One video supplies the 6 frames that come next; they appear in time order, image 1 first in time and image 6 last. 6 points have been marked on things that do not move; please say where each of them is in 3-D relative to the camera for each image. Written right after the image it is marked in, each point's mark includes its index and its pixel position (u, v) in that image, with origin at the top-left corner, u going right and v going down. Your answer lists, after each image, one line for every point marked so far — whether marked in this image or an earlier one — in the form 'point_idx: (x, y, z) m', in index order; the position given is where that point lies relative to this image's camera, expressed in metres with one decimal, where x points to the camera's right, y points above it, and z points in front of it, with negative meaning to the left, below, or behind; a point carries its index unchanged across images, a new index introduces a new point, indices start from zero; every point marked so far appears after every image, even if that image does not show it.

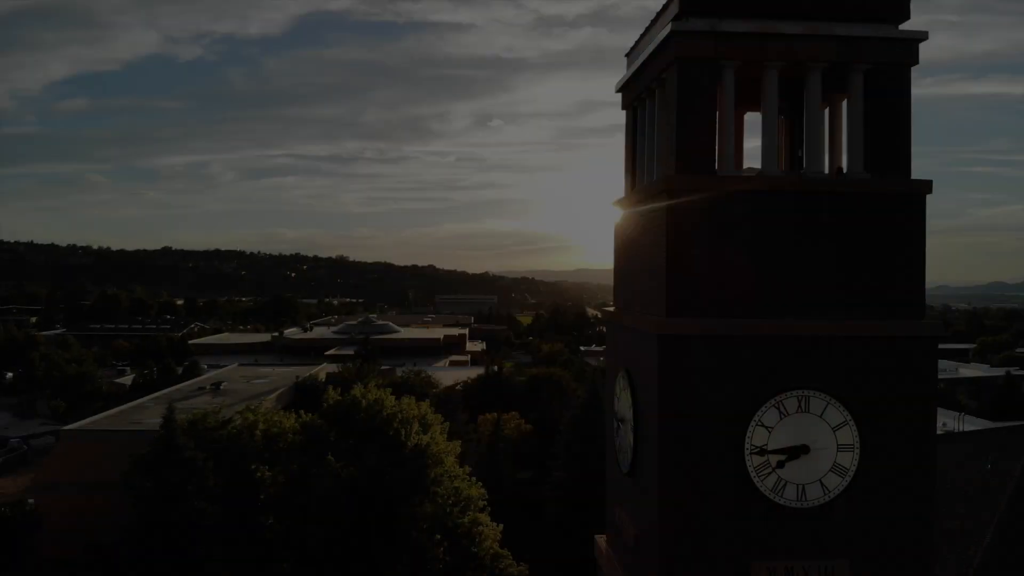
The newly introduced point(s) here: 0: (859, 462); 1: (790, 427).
0: (+2.9, -1.5, +7.5) m
1: (+2.3, -1.1, +7.5) m
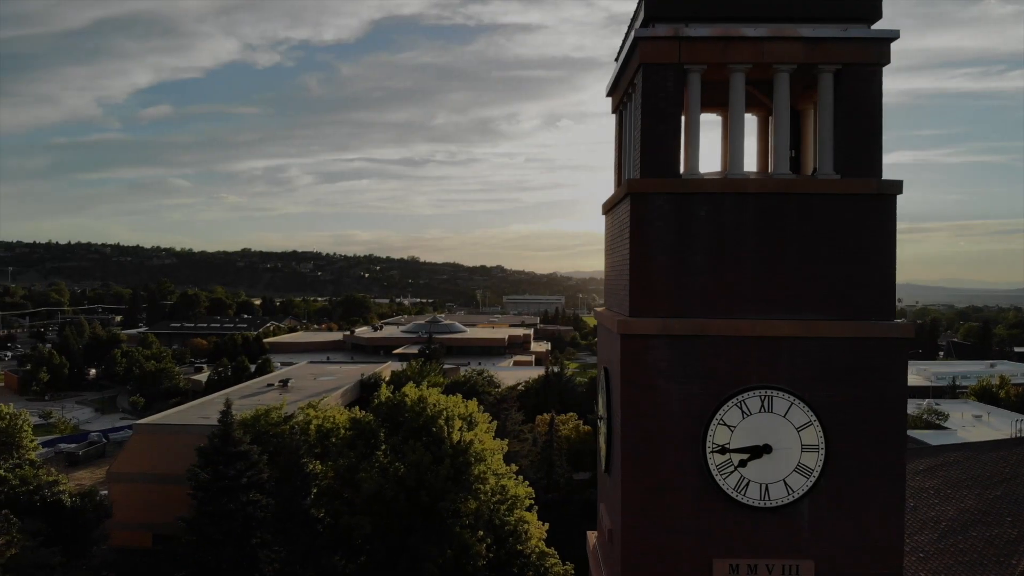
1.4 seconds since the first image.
0: (+2.6, -1.5, +7.5) m
1: (+2.0, -1.1, +7.5) m
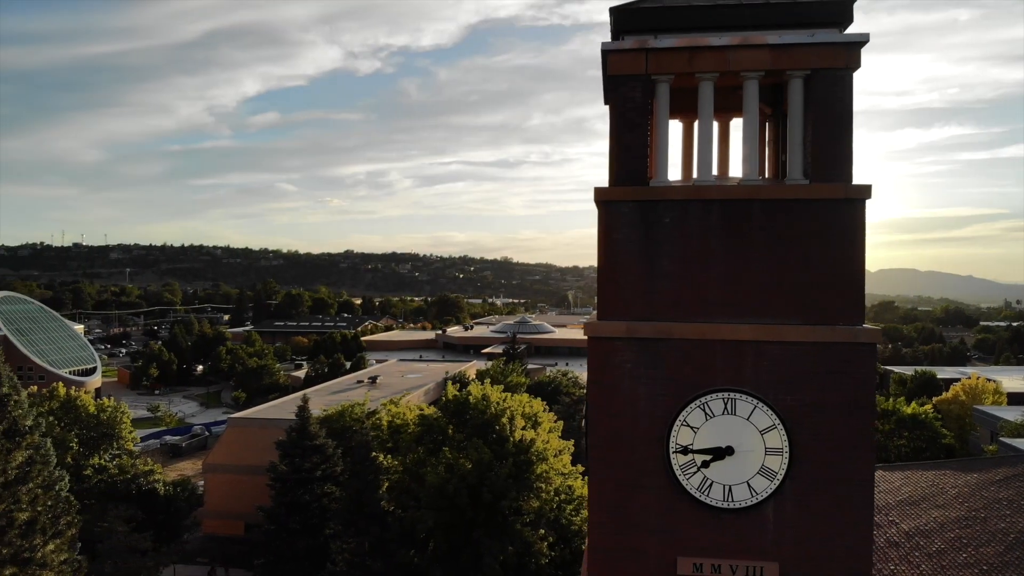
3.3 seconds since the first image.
0: (+2.3, -1.5, +7.6) m
1: (+1.7, -1.2, +7.6) m
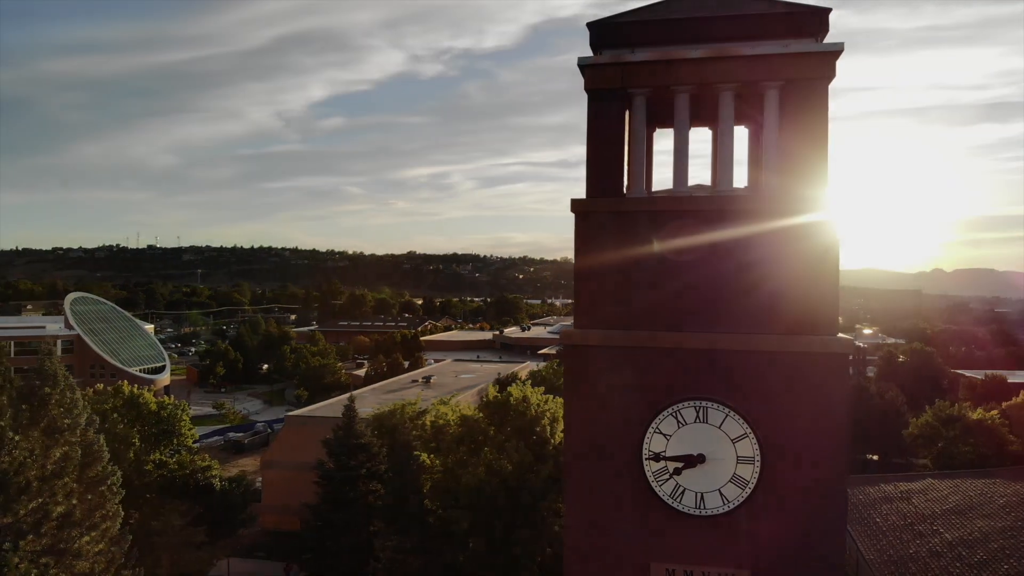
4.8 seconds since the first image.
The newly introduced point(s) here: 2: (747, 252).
0: (+2.1, -1.6, +7.6) m
1: (+1.5, -1.3, +7.7) m
2: (+2.0, +0.3, +7.7) m
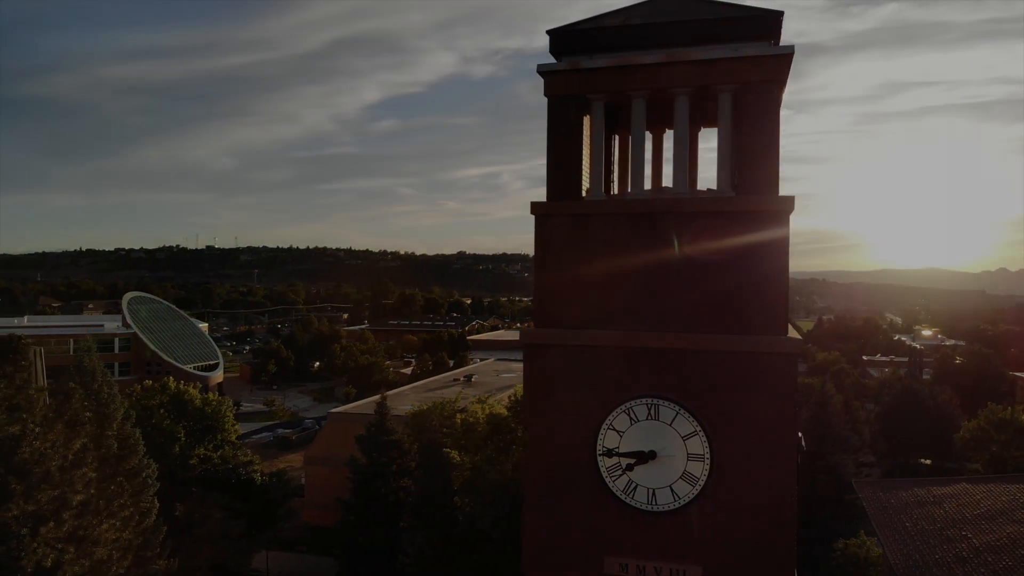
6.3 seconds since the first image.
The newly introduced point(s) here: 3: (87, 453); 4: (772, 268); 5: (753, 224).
0: (+1.7, -1.6, +7.7) m
1: (+1.1, -1.3, +7.9) m
2: (+1.7, +0.3, +7.8) m
3: (-6.9, -2.7, +14.7) m
4: (+2.0, +0.3, +7.7) m
5: (+2.0, +0.6, +7.7) m
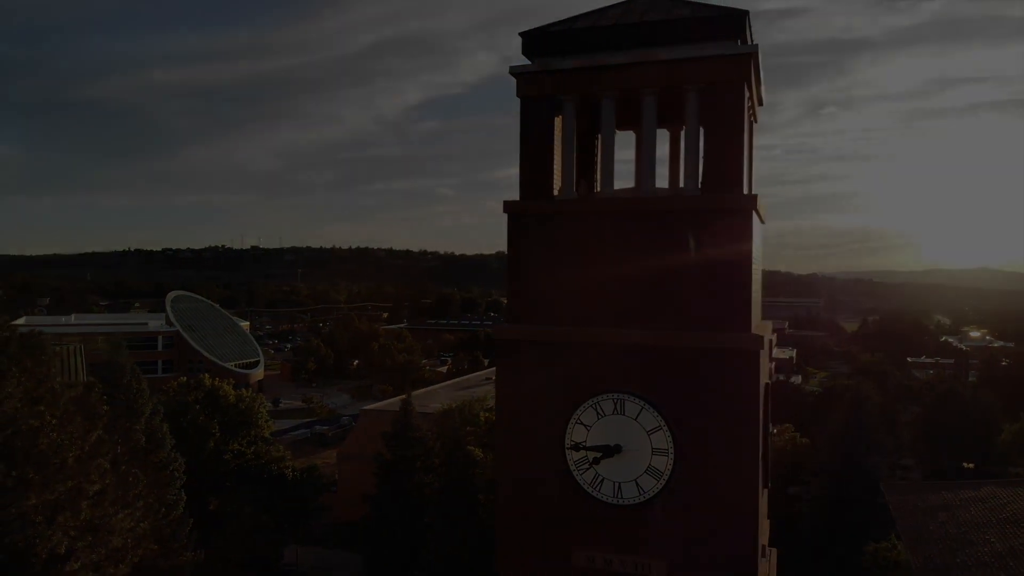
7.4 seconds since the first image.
0: (+1.4, -1.6, +7.9) m
1: (+0.9, -1.2, +8.1) m
2: (+1.4, +0.3, +7.9) m
3: (-6.9, -2.7, +15.2) m
4: (+1.7, +0.3, +7.8) m
5: (+1.7, +0.6, +7.8) m
